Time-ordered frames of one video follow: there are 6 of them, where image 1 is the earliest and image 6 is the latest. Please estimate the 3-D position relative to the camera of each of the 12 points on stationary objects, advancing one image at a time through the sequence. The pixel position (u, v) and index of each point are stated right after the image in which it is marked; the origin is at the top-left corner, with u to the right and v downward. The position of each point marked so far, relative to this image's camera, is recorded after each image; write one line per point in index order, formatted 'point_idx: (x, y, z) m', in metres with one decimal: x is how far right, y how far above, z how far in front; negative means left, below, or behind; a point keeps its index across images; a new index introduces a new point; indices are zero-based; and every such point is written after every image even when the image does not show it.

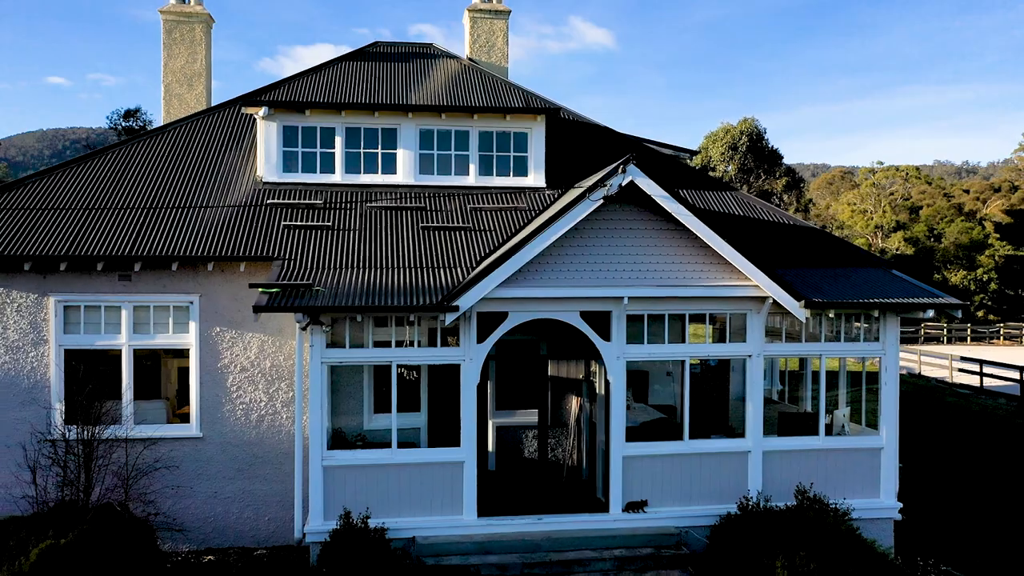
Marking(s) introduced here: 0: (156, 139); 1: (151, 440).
0: (-2.5, +1.0, +9.9) m
1: (-2.1, -0.9, +8.2) m
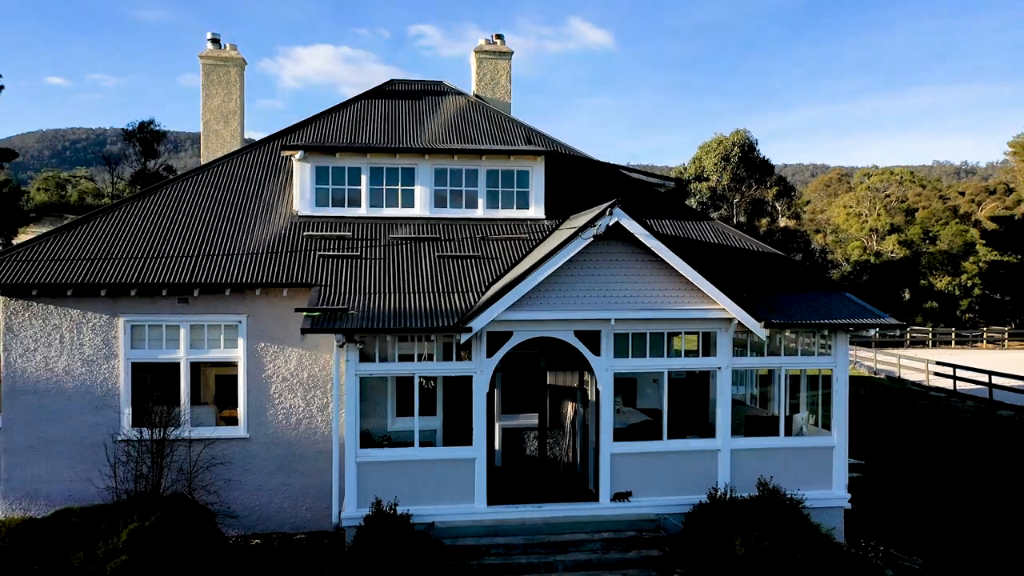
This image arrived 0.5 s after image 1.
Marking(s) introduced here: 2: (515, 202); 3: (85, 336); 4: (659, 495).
0: (-2.5, +0.9, +11.3) m
1: (-2.1, -1.0, +9.6) m
2: (0.0, +0.7, +11.4) m
3: (-2.9, -0.3, +9.5) m
4: (+1.0, -1.4, +9.5) m
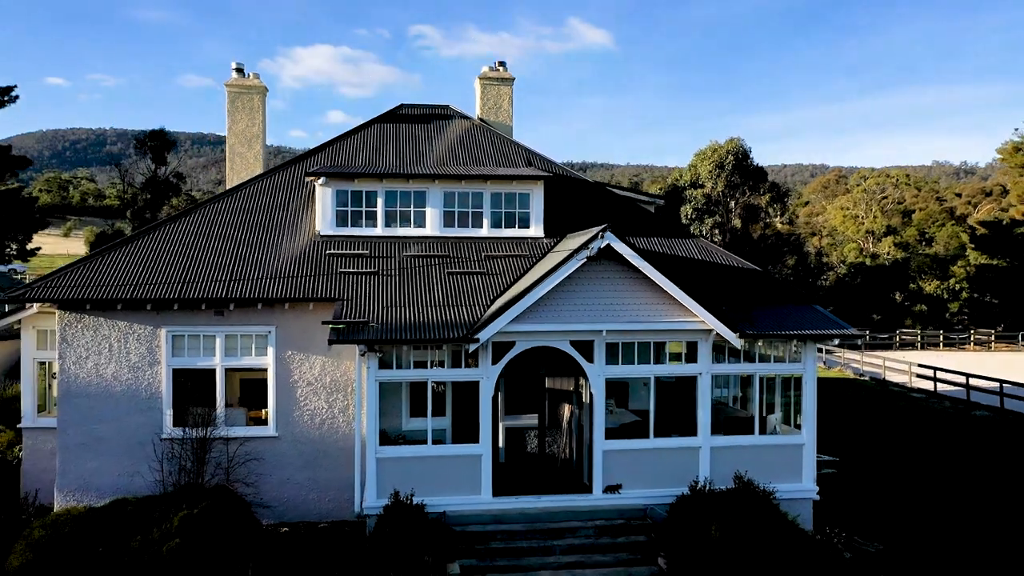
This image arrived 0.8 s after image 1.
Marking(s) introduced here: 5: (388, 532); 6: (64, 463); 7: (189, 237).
0: (-2.5, +0.8, +12.4) m
1: (-2.0, -1.1, +10.7) m
2: (+0.1, +0.6, +12.5) m
3: (-2.9, -0.4, +10.6) m
4: (+1.0, -1.5, +10.6) m
5: (-0.8, -1.6, +9.3) m
6: (-3.4, -1.3, +10.5) m
7: (-2.7, +0.4, +11.6) m
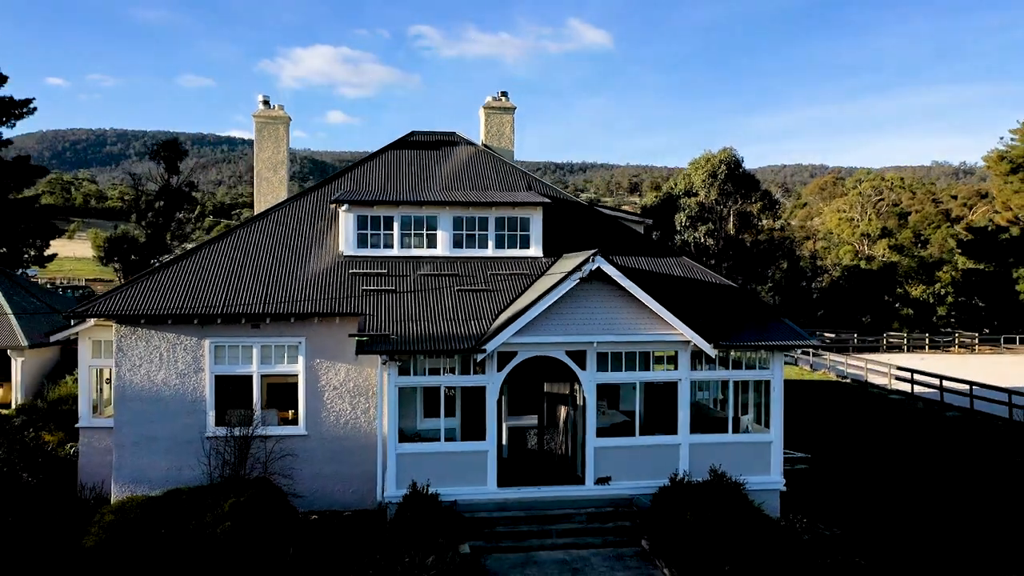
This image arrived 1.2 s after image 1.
0: (-2.5, +0.6, +13.8) m
1: (-2.0, -1.3, +12.1) m
2: (+0.1, +0.5, +13.9) m
3: (-2.8, -0.6, +12.0) m
4: (+1.0, -1.6, +12.0) m
5: (-0.8, -1.8, +10.7) m
6: (-3.3, -1.4, +11.9) m
7: (-2.6, +0.3, +13.0) m
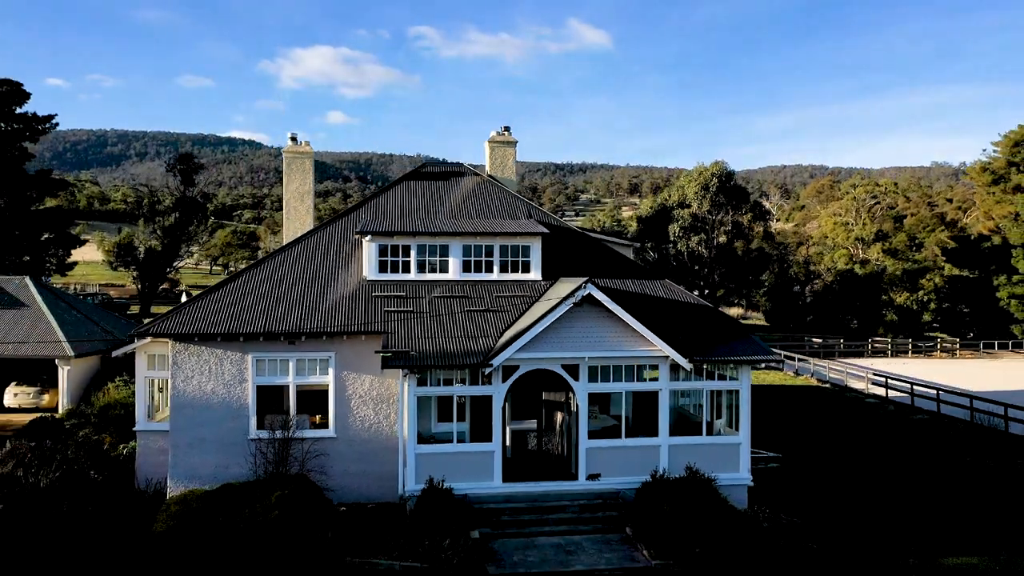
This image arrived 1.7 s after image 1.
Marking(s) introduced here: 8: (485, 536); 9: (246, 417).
0: (-2.4, +0.4, +15.7) m
1: (-2.0, -1.5, +13.9) m
2: (+0.1, +0.2, +15.8) m
3: (-2.8, -0.8, +13.9) m
4: (+1.1, -1.9, +13.8) m
5: (-0.8, -2.0, +12.6) m
6: (-3.3, -1.7, +13.8) m
7: (-2.6, 0.0, +14.8) m
8: (-0.2, -2.2, +12.6) m
9: (-2.6, -1.3, +13.9) m
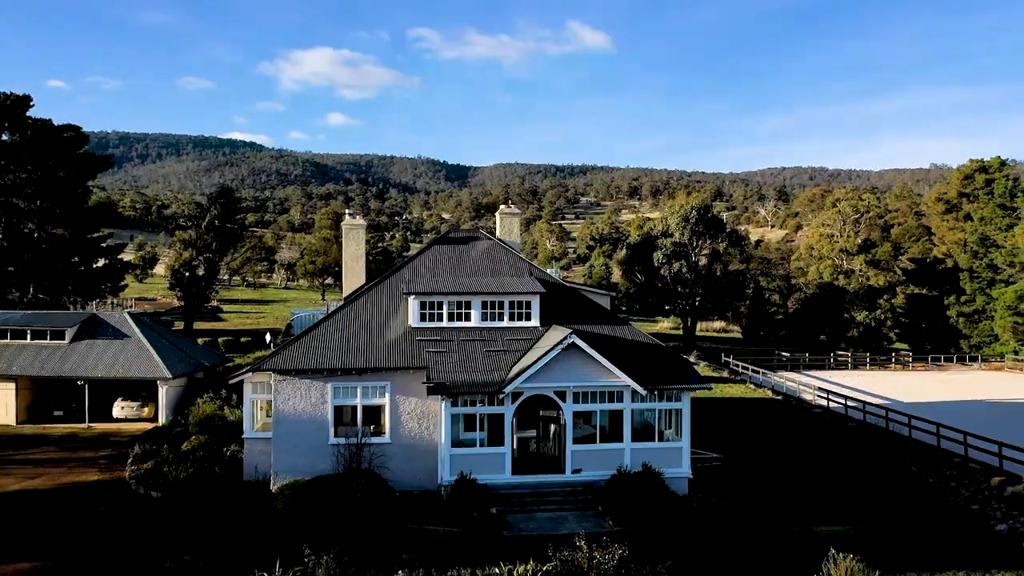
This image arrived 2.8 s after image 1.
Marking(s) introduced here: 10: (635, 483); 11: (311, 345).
0: (-2.4, -0.3, +21.1) m
1: (-1.9, -2.2, +19.4) m
2: (+0.2, -0.4, +21.2) m
3: (-2.7, -1.4, +19.3) m
4: (+1.2, -2.5, +19.3) m
5: (-0.7, -2.6, +18.0) m
6: (-3.2, -2.3, +19.2) m
7: (-2.5, -0.6, +20.3) m
8: (-0.2, -2.9, +18.0) m
9: (-2.5, -1.9, +19.3) m
10: (+1.6, -2.5, +18.2) m
11: (-2.8, -0.8, +19.8) m
